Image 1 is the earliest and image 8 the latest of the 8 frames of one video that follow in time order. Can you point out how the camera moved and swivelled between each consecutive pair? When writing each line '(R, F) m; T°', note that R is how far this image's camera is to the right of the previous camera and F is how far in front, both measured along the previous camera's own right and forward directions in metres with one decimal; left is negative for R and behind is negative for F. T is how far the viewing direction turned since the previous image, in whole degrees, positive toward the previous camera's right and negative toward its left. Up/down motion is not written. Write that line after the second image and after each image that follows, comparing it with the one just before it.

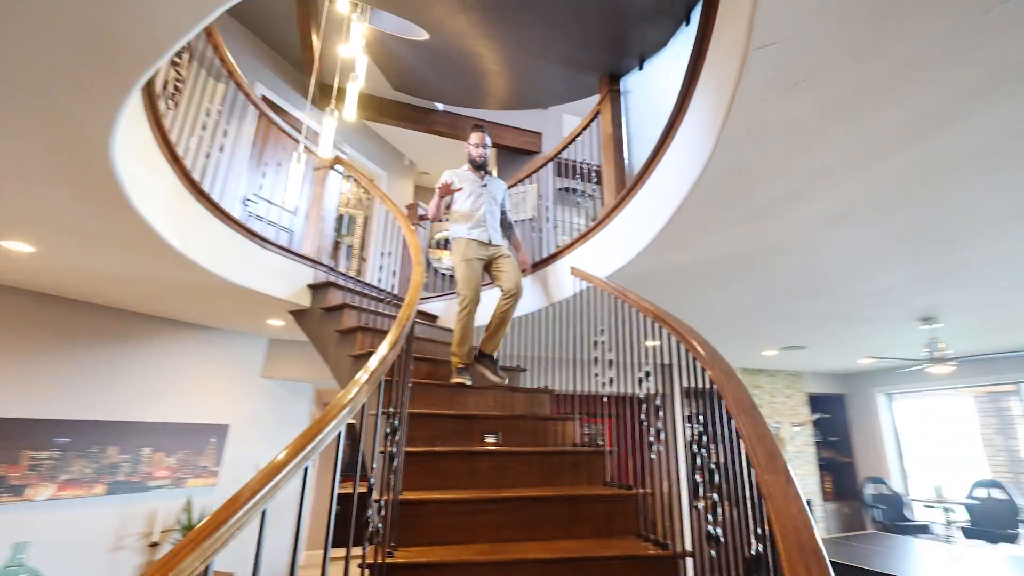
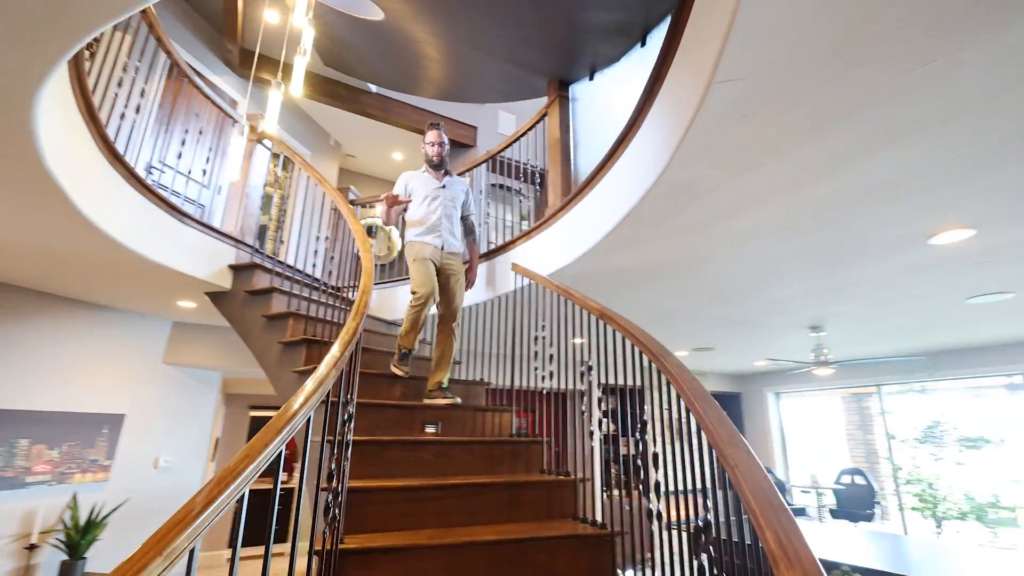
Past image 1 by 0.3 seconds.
(-0.1, 0.0) m; +9°
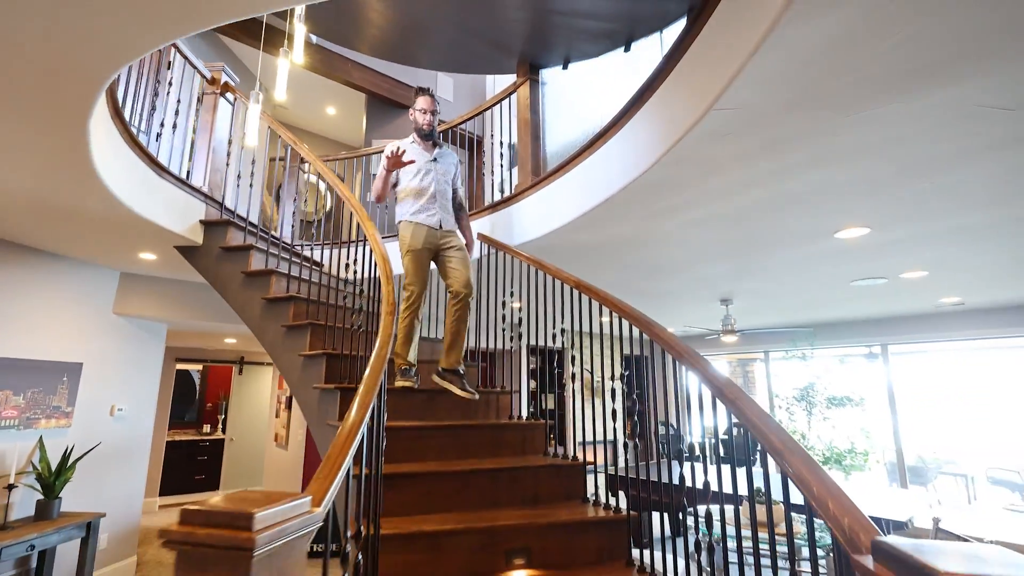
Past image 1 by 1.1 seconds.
(-0.3, -0.3) m; +9°
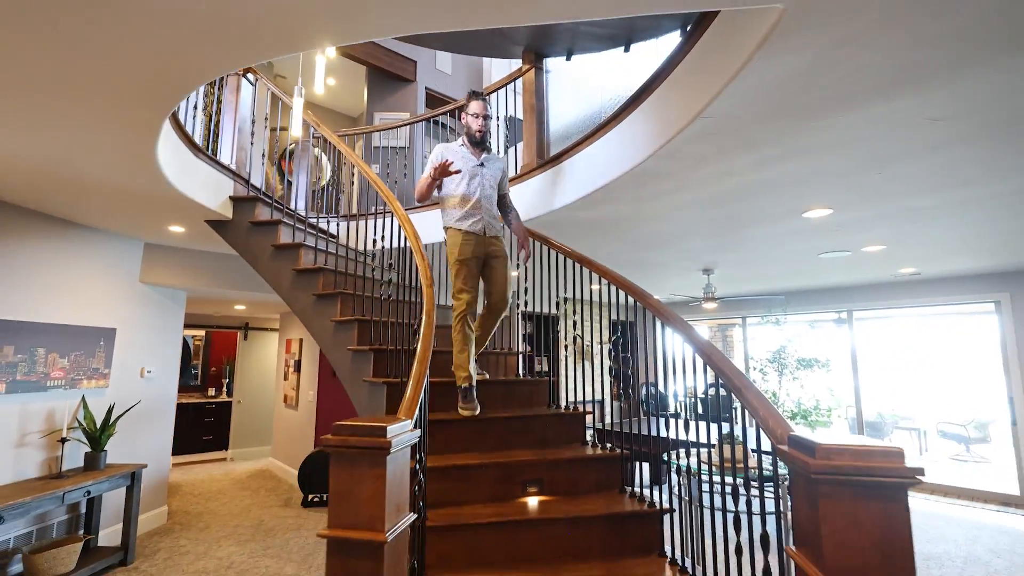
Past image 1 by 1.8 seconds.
(-0.1, -0.3) m; +2°
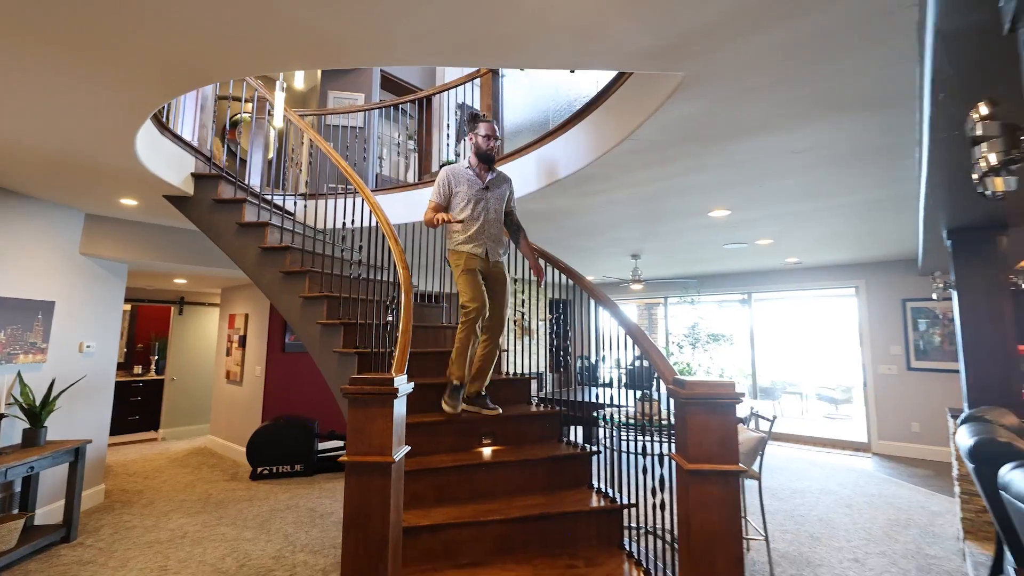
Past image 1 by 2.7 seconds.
(-0.1, -0.4) m; +8°
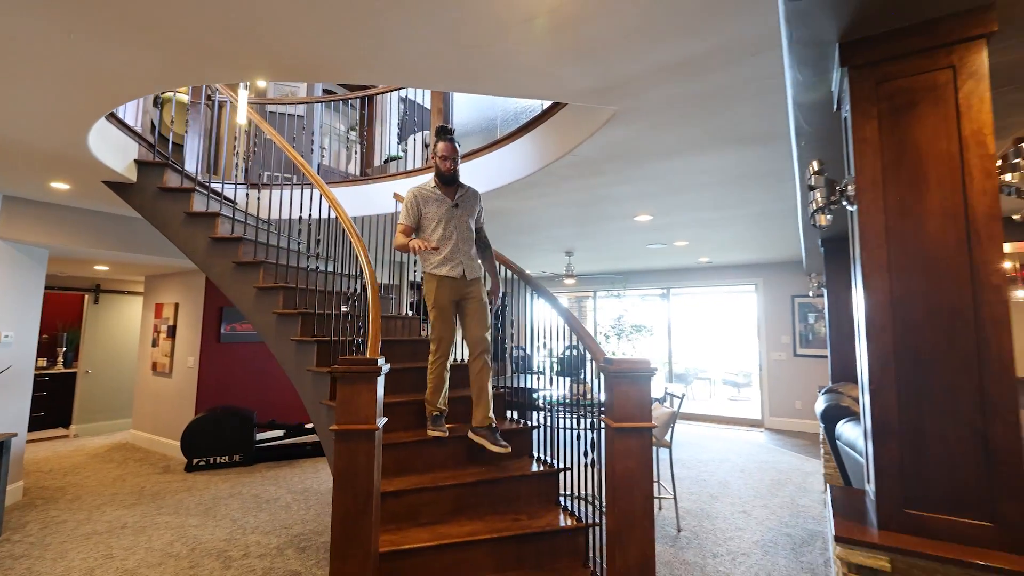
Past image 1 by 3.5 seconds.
(-0.1, -0.3) m; +8°
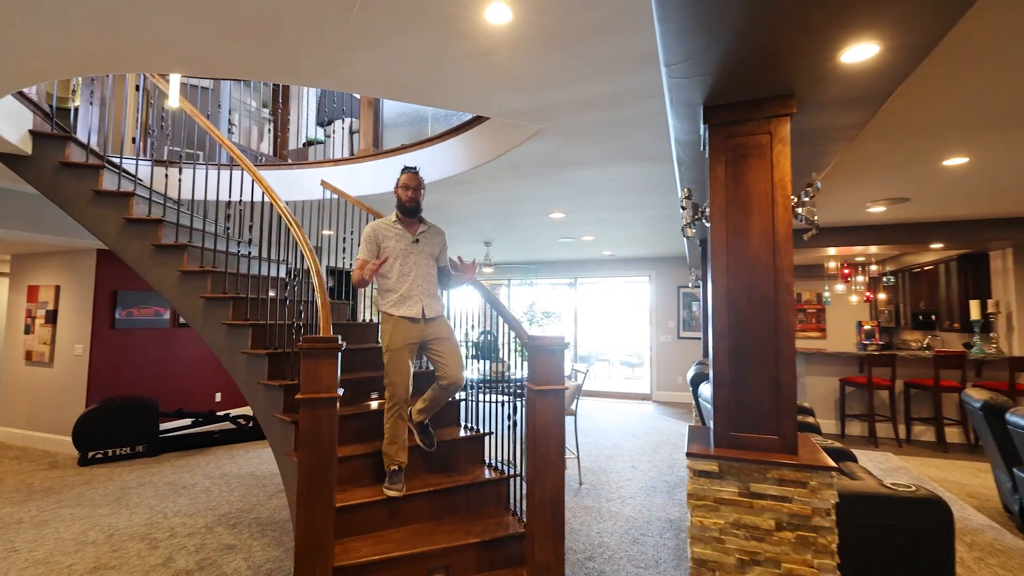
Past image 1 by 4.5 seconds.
(-0.2, -0.4) m; +11°
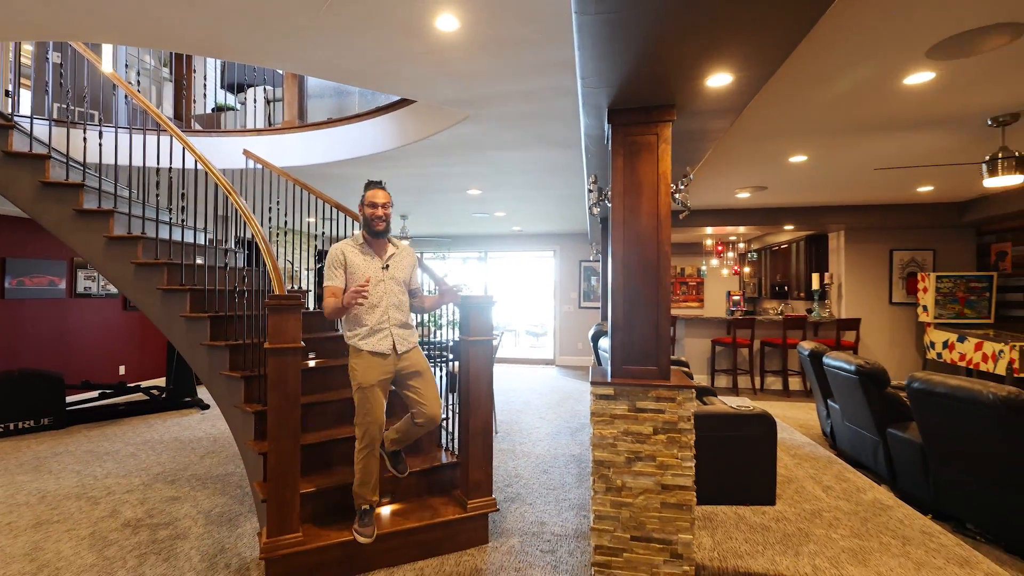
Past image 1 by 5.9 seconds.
(-0.2, -0.4) m; +11°
